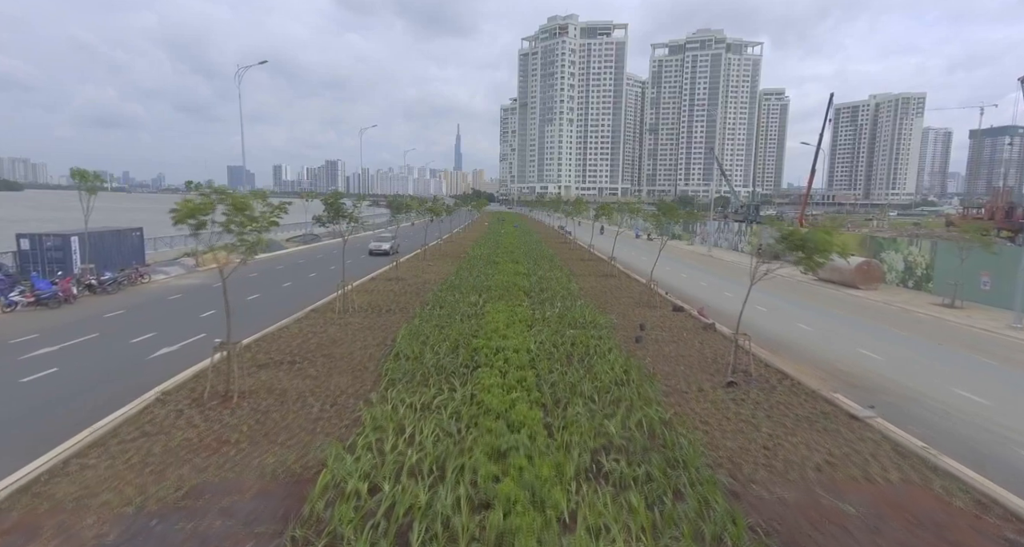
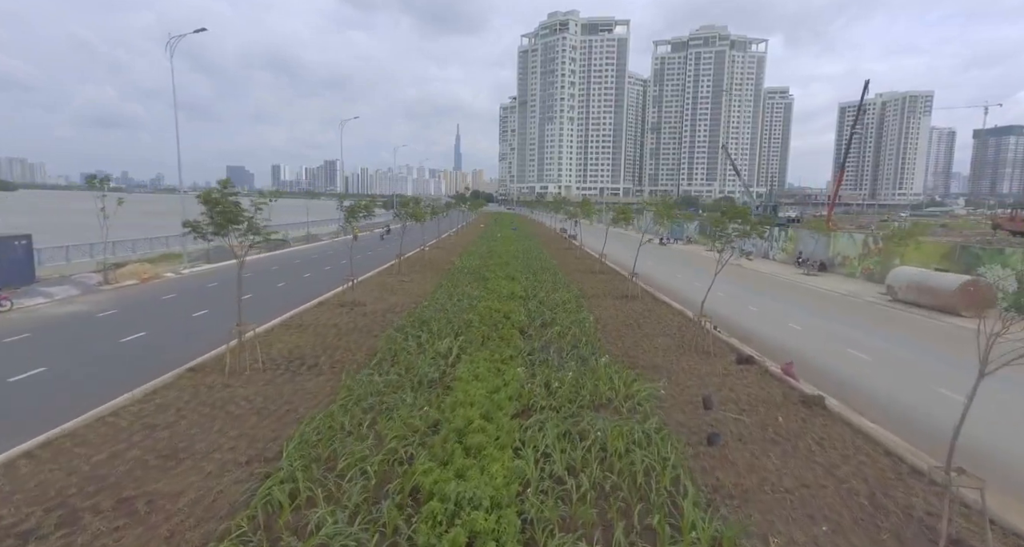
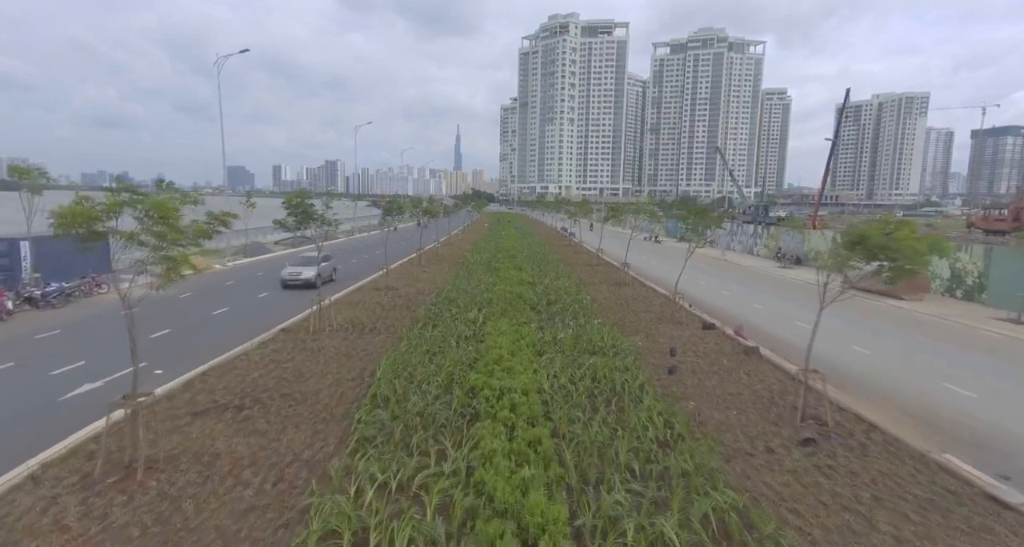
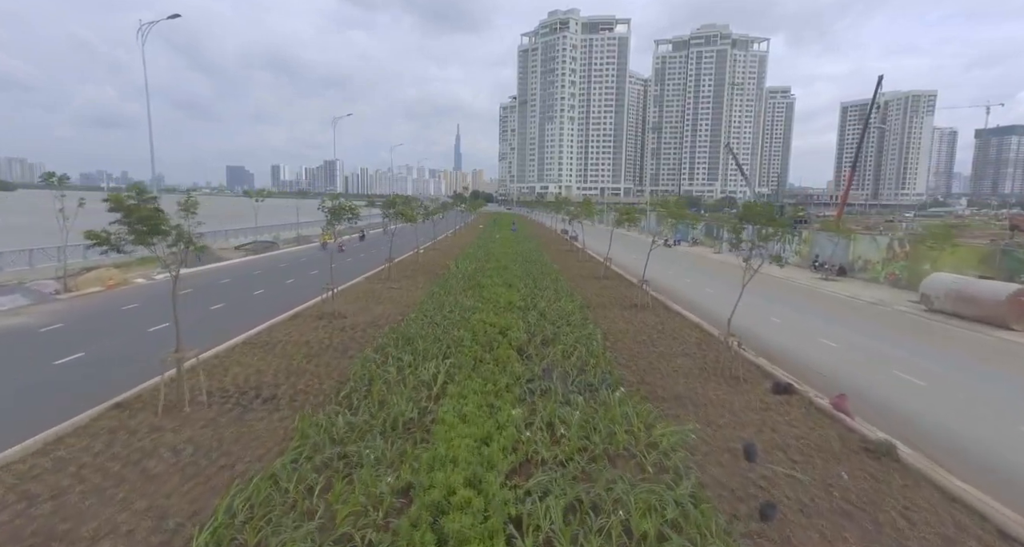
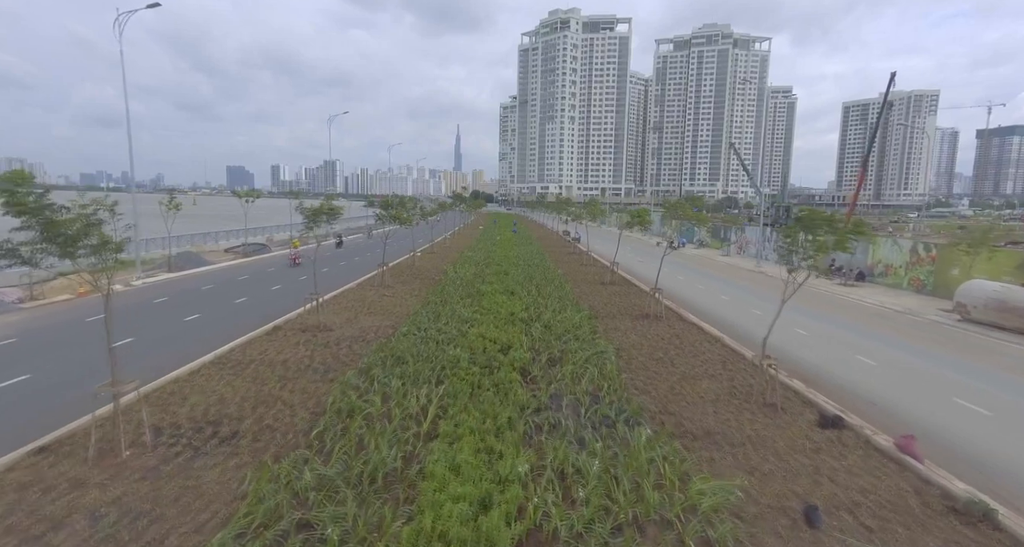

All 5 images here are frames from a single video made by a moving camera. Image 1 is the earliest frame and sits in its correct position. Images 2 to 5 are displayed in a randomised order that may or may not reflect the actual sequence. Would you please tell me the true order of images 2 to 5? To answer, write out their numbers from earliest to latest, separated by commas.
3, 2, 4, 5
